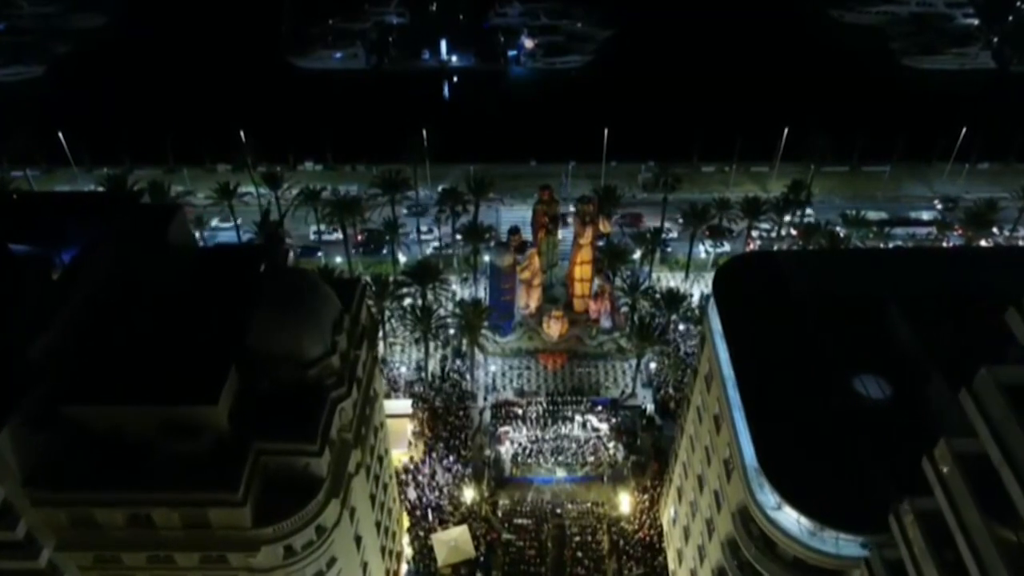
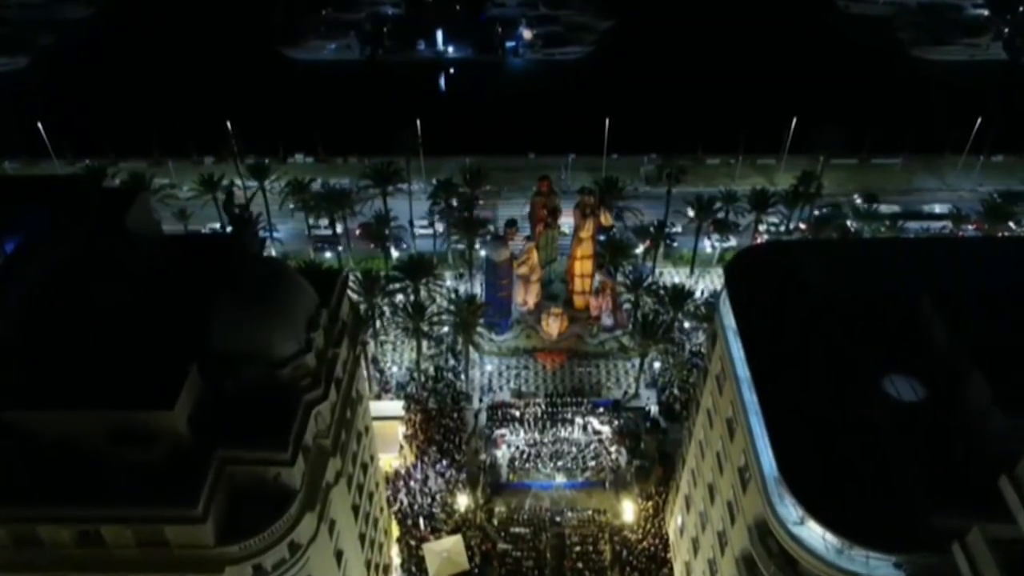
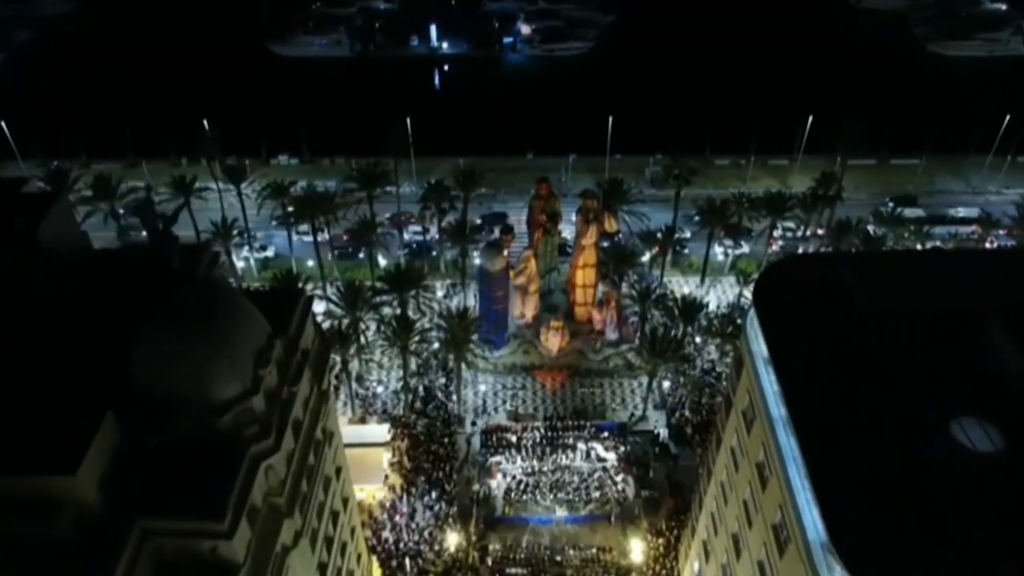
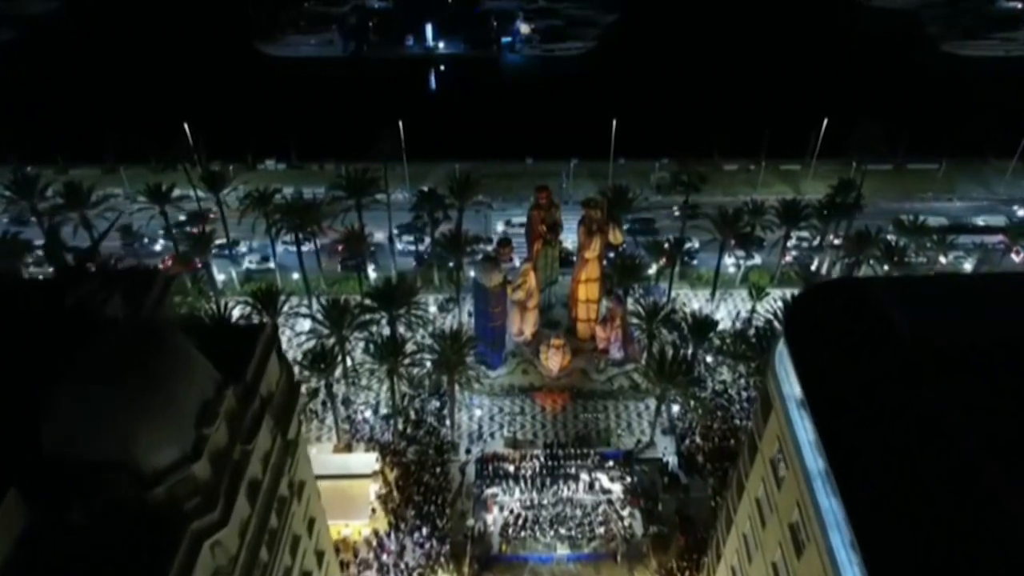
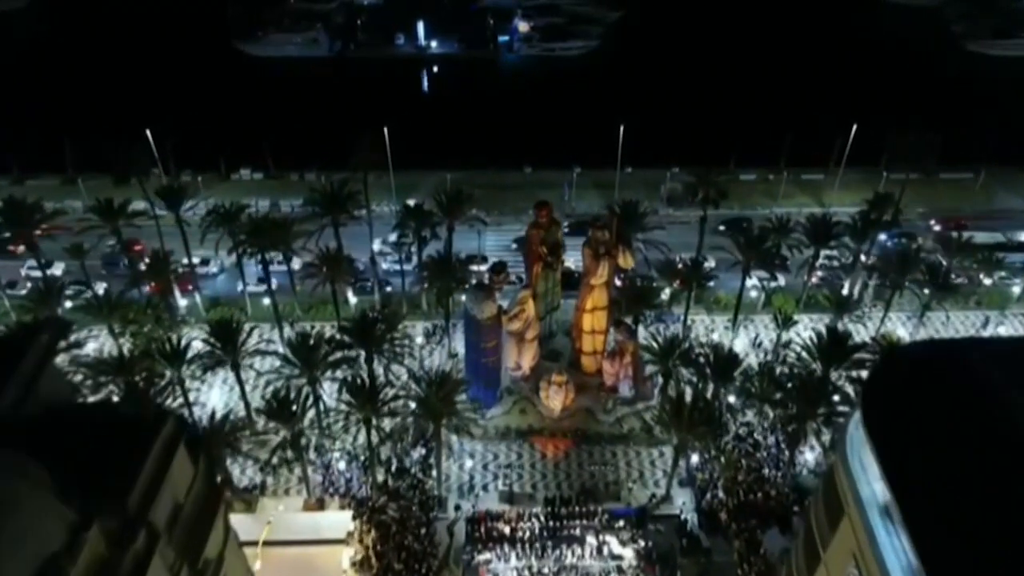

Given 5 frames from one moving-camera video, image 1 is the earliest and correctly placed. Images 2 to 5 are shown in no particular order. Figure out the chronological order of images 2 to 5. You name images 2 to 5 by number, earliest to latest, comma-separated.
2, 3, 4, 5
